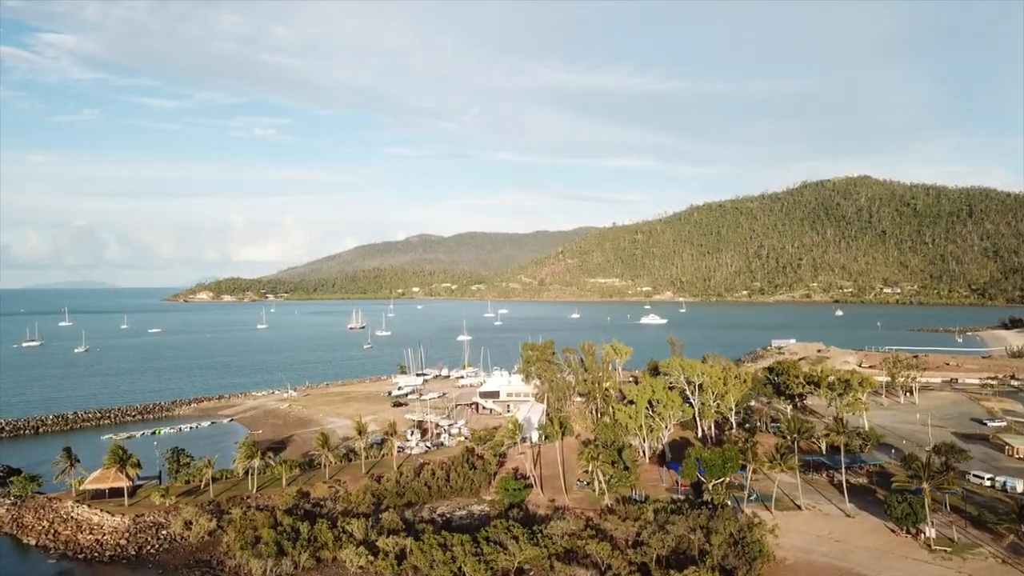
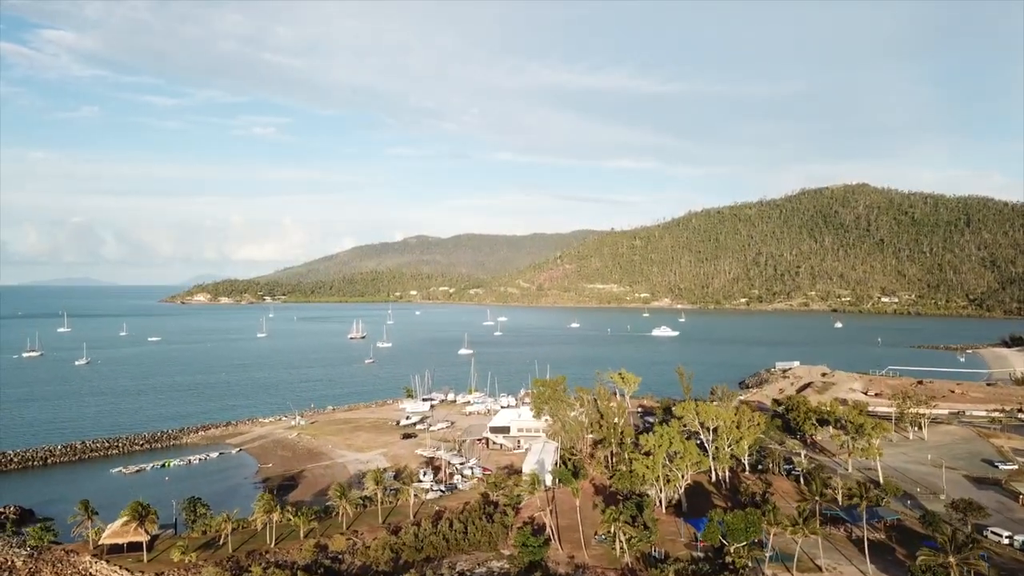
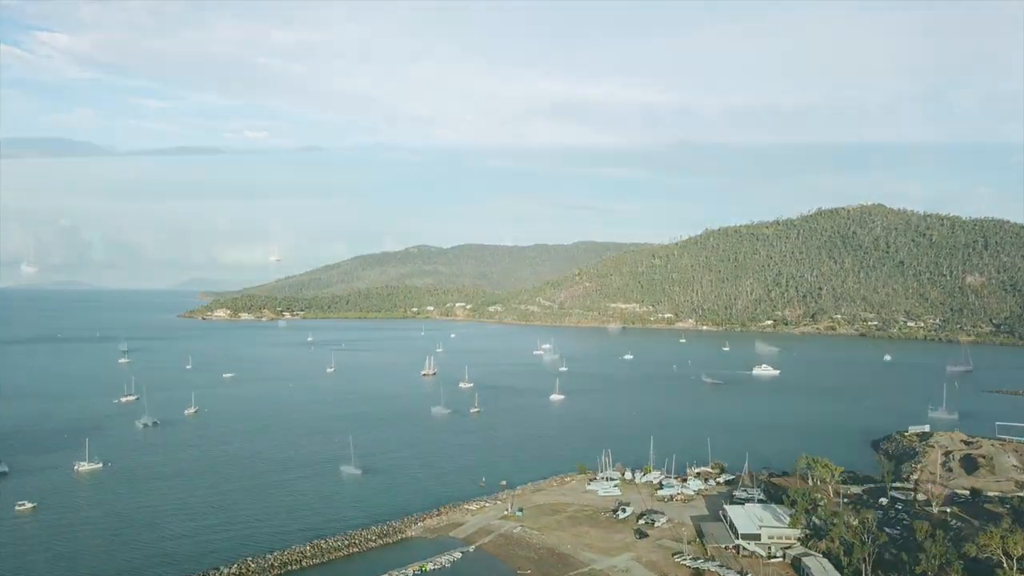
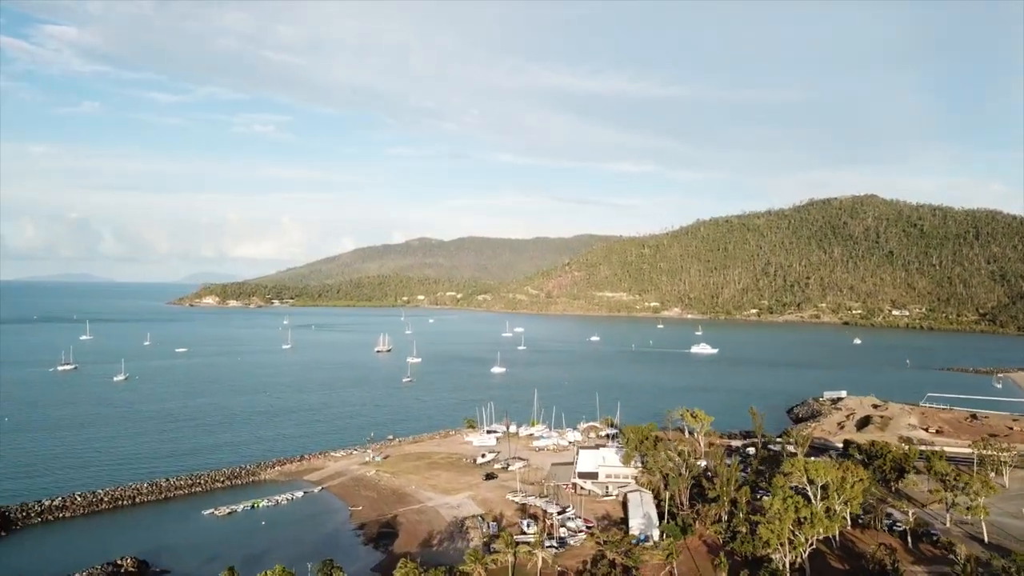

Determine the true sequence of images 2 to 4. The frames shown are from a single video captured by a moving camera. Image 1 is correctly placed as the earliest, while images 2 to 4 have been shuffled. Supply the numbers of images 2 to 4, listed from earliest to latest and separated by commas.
2, 4, 3
